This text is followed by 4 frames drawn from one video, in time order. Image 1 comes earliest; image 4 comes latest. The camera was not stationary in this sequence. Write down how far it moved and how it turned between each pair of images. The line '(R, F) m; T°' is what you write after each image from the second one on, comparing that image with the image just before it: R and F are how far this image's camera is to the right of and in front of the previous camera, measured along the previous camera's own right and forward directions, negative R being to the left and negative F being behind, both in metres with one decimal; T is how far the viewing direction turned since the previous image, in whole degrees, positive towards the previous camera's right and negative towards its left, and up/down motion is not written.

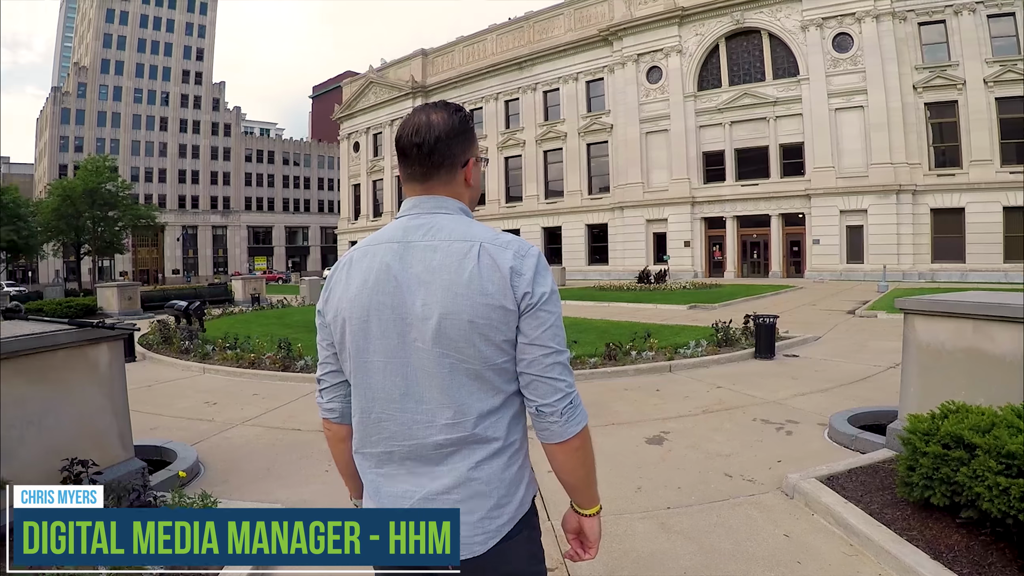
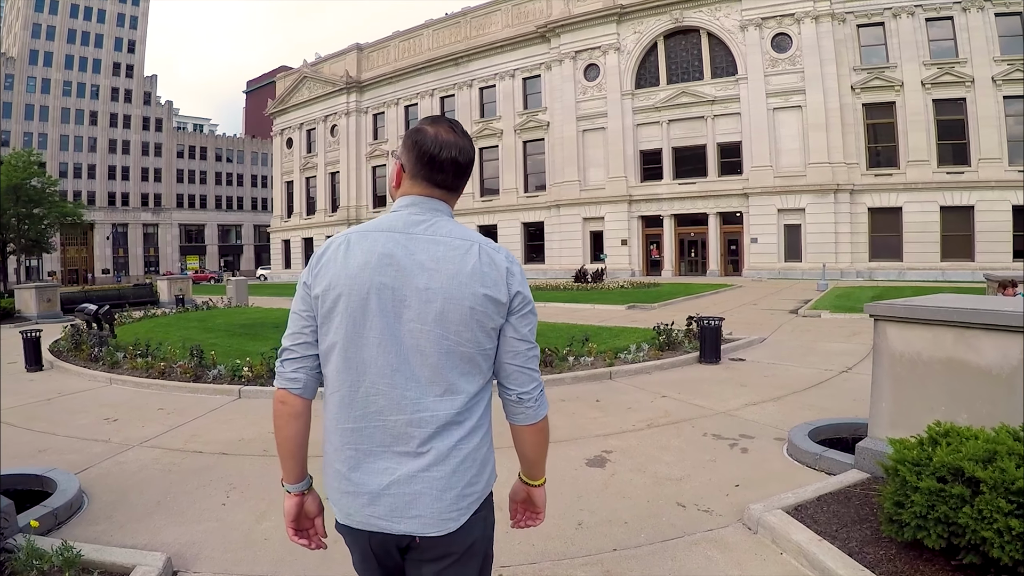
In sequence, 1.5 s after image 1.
(+0.2, +0.7) m; +4°
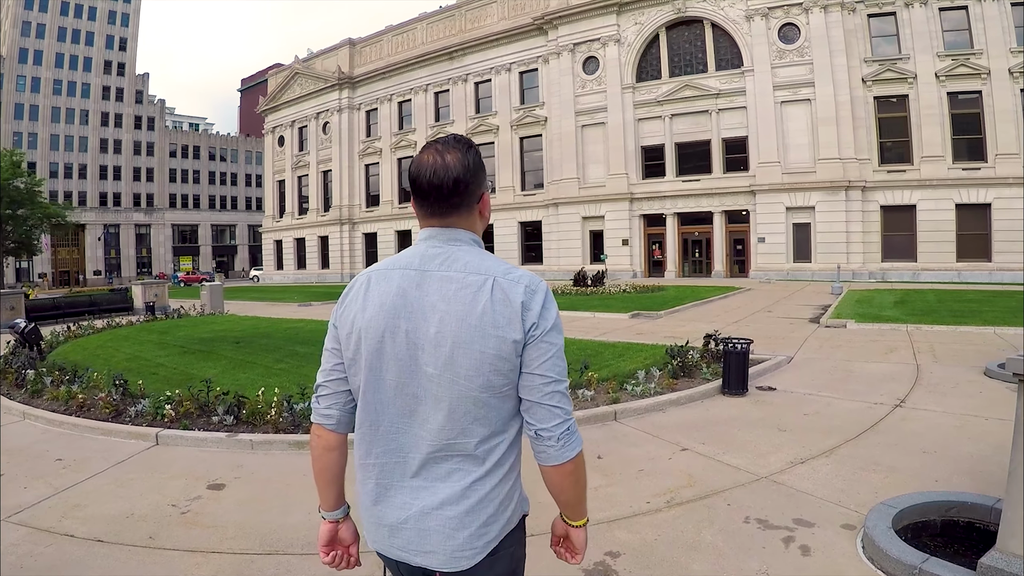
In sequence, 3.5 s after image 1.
(+0.2, +1.4) m; 0°
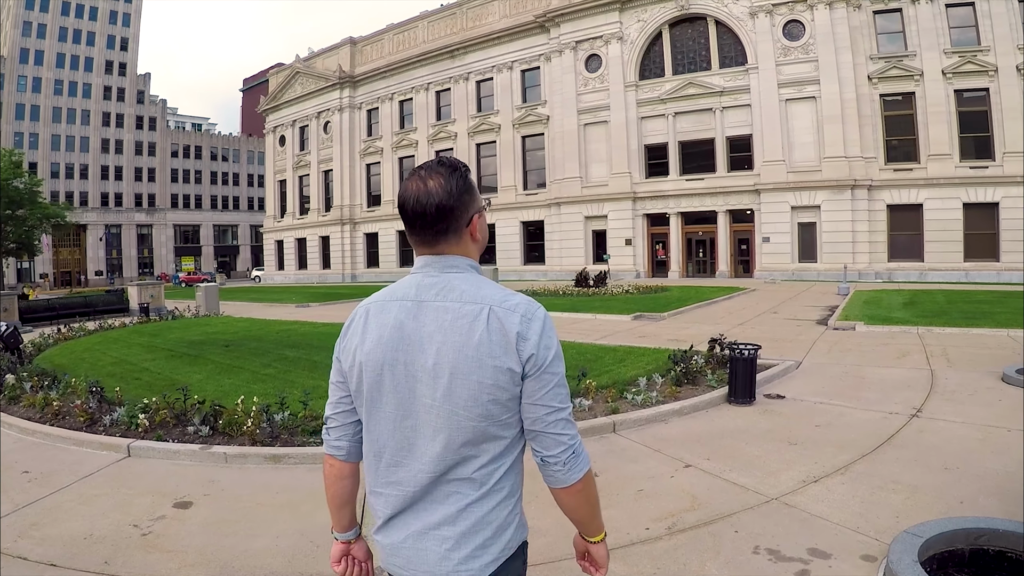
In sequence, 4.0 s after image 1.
(+0.1, +0.4) m; 0°
